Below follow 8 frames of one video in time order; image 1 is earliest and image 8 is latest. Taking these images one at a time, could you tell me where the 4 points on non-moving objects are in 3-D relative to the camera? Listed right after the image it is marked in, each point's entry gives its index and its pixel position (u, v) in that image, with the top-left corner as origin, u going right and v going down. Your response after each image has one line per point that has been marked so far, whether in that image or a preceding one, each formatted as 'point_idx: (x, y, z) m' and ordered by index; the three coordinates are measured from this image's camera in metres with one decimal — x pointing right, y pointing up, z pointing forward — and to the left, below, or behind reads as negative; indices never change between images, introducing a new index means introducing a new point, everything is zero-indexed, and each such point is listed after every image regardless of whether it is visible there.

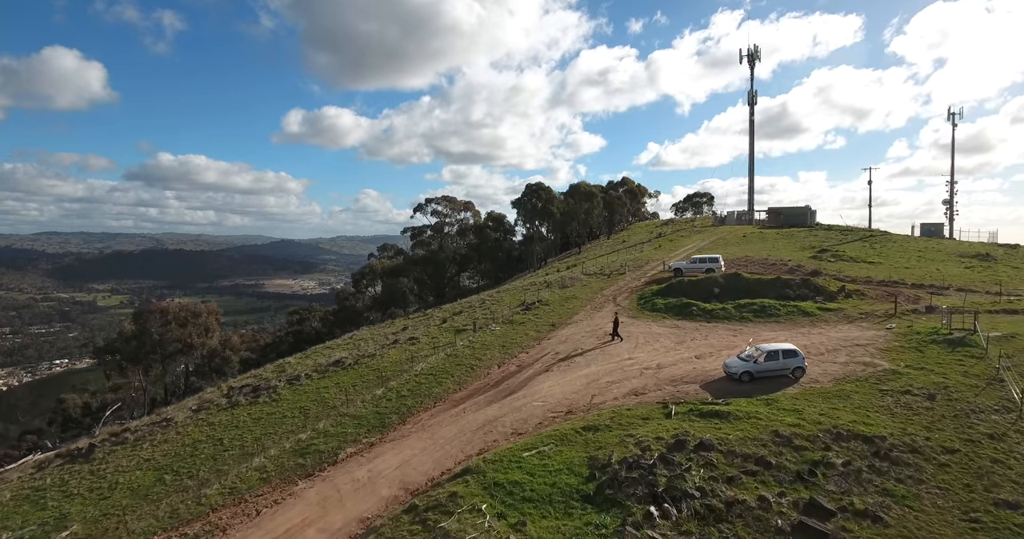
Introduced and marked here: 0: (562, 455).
0: (+1.6, -5.9, +16.6) m
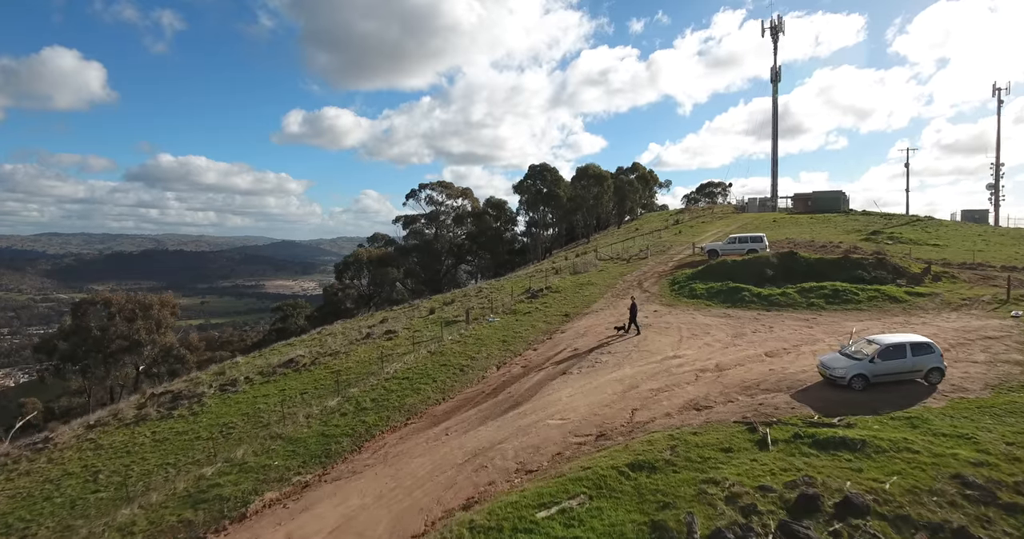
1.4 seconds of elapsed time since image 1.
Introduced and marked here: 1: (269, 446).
0: (+1.7, -4.6, +9.8) m
1: (-7.1, -5.1, +15.3) m
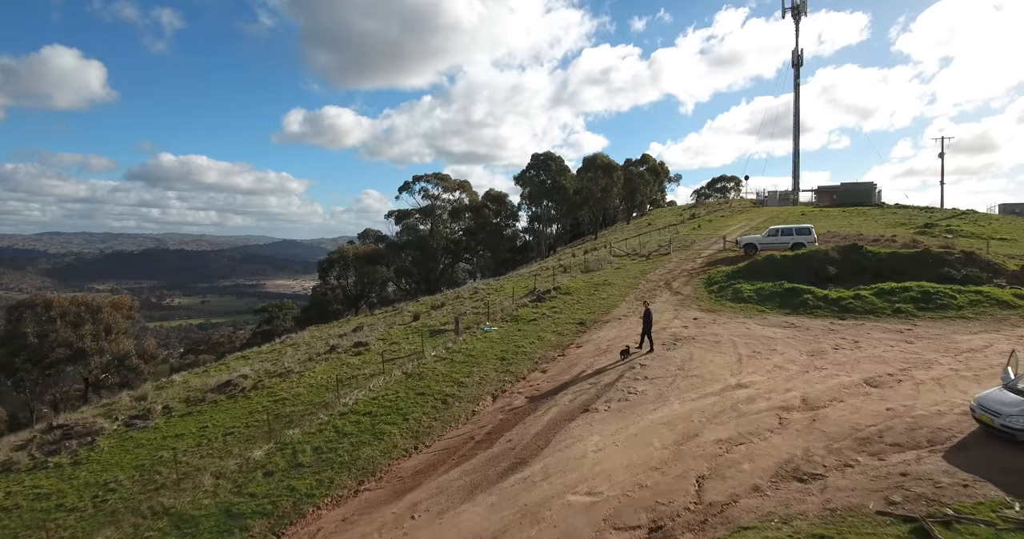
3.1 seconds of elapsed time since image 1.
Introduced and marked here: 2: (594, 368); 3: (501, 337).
0: (+1.7, -4.5, +4.6) m
1: (-7.1, -5.0, +10.1) m
2: (+2.4, -3.0, +15.9) m
3: (-0.4, -2.5, +19.3) m
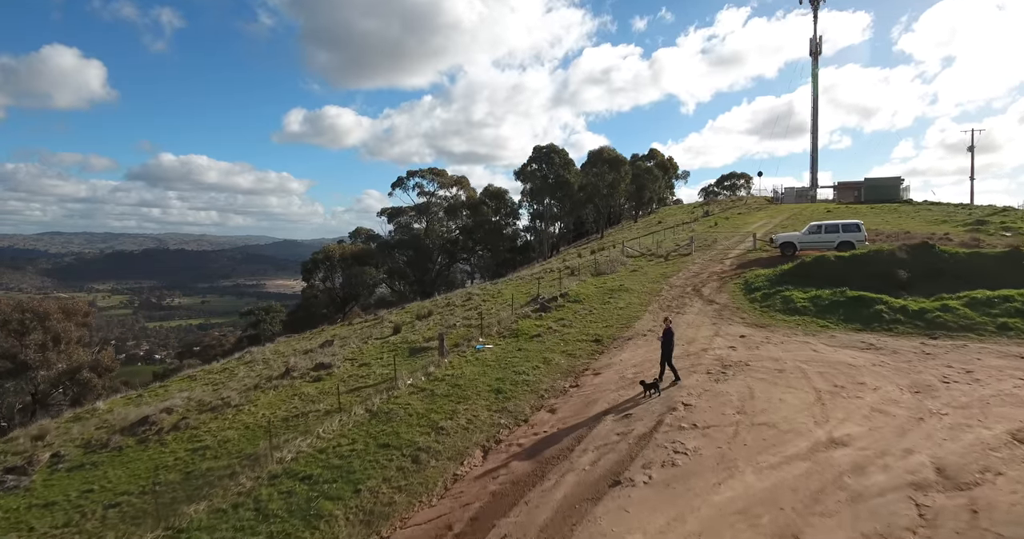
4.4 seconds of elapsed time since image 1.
0: (+1.7, -4.6, +0.6) m
1: (-7.1, -5.1, +6.0) m
2: (+2.4, -3.1, +11.9) m
3: (-0.5, -2.7, +15.2) m
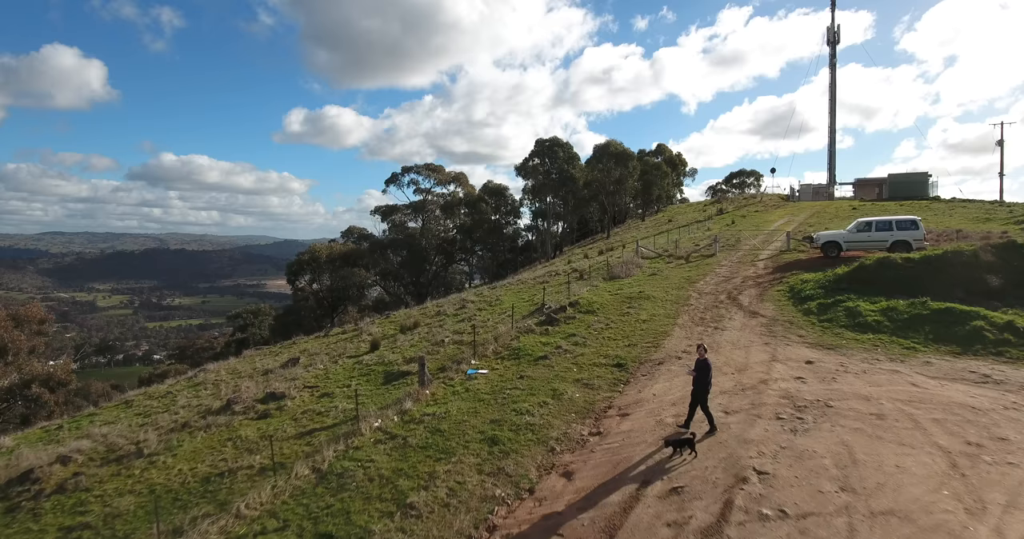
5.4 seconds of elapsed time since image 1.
0: (+1.6, -4.8, -2.9) m
1: (-7.1, -5.3, +2.7) m
2: (+2.4, -3.3, +8.5) m
3: (-0.5, -2.8, +11.8) m
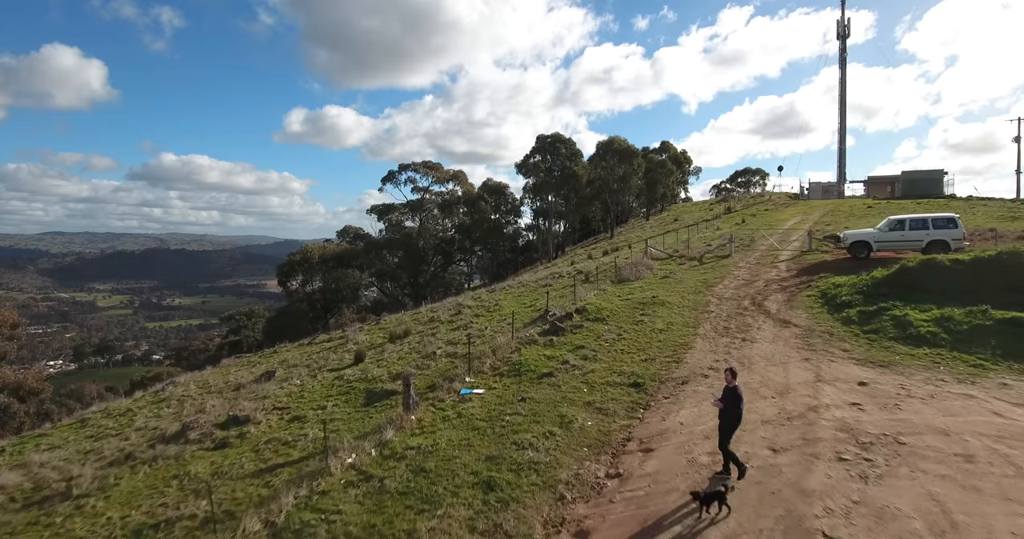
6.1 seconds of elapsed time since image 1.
0: (+1.6, -4.9, -4.6) m
1: (-7.1, -5.4, +0.9) m
2: (+2.4, -3.4, +6.7) m
3: (-0.5, -2.9, +10.0) m
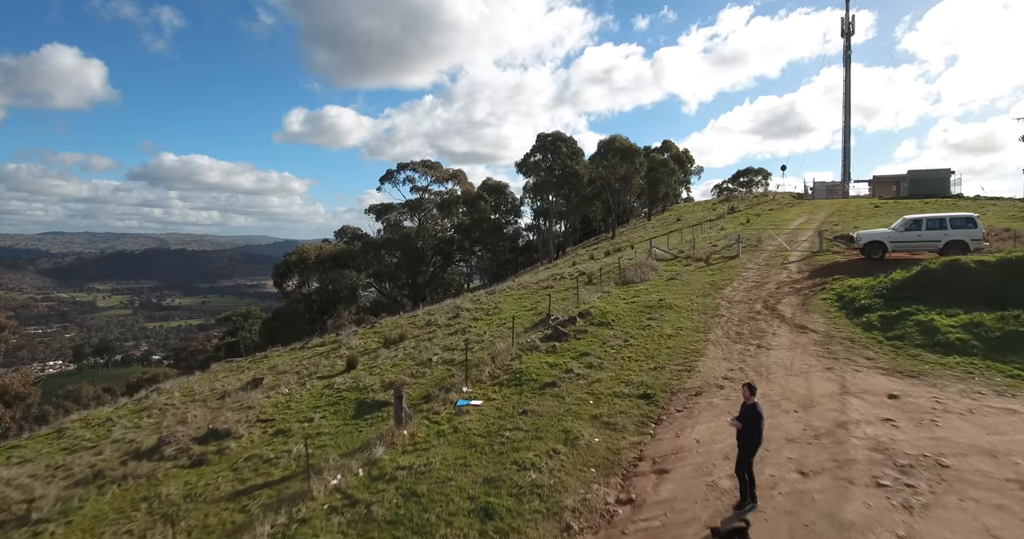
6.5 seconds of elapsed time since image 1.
0: (+1.6, -4.9, -5.4) m
1: (-7.1, -5.4, +0.1) m
2: (+2.4, -3.4, +5.9) m
3: (-0.5, -3.0, +9.2) m
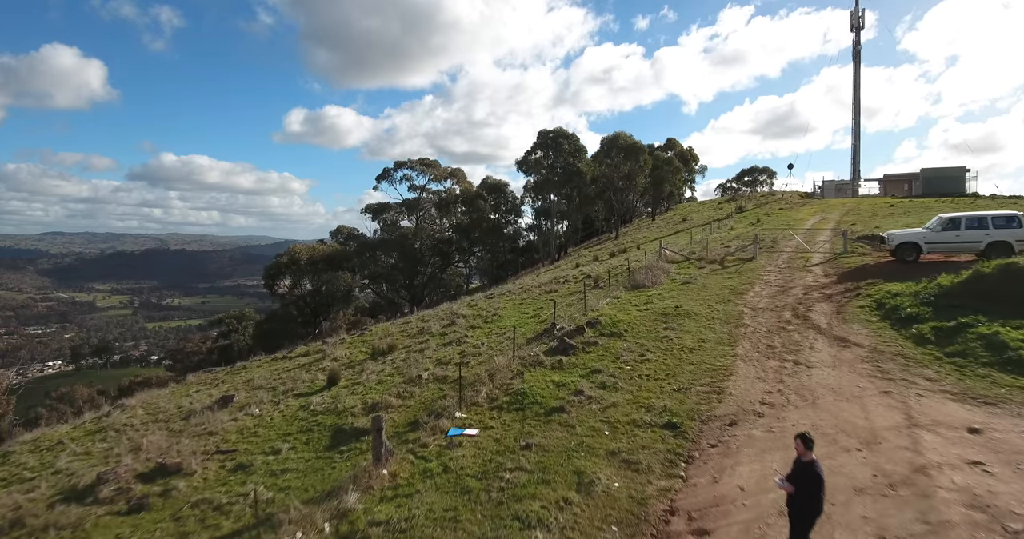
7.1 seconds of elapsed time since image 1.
0: (+1.6, -5.0, -7.0) m
1: (-7.1, -5.5, -1.5) m
2: (+2.4, -3.5, +4.3) m
3: (-0.5, -3.1, +7.6) m
